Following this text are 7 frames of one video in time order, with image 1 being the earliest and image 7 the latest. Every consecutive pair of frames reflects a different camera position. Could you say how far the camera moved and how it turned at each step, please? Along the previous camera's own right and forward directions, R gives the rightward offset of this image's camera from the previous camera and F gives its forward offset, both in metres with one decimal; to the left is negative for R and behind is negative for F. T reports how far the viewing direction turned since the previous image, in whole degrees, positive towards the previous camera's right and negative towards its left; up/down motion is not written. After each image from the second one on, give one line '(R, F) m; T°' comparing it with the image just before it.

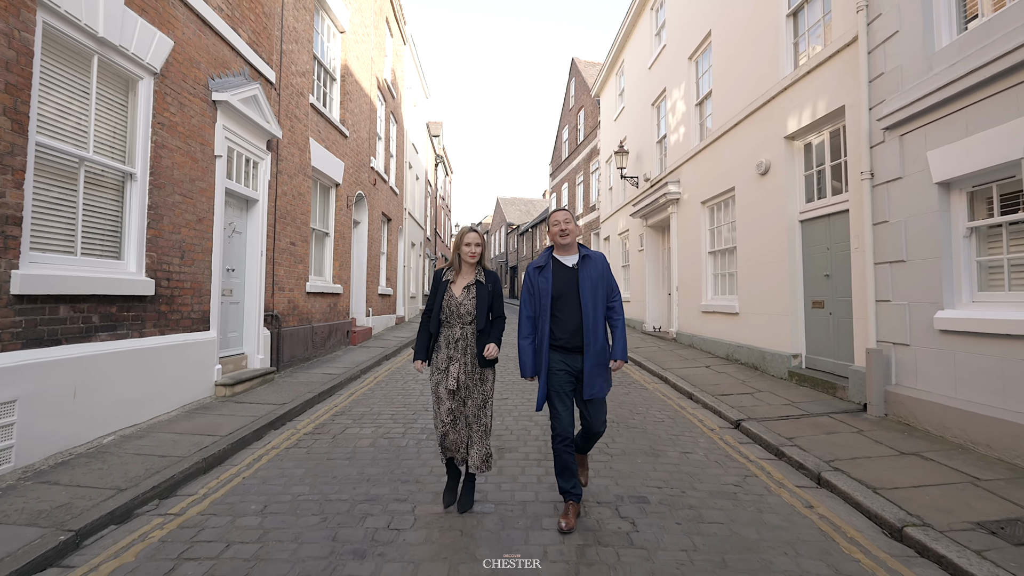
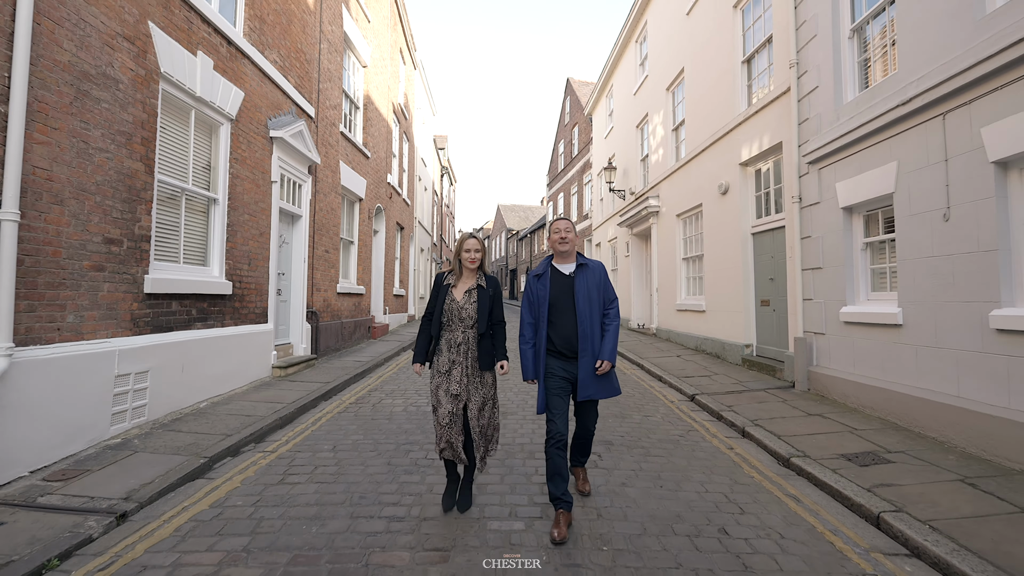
(0.0, -1.2) m; 0°
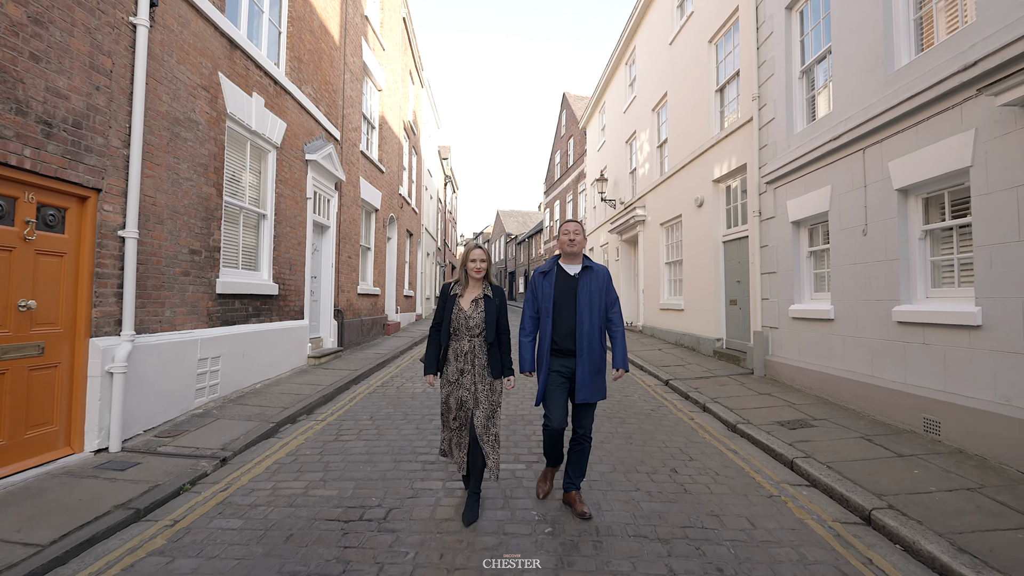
(0.0, -1.0) m; 0°
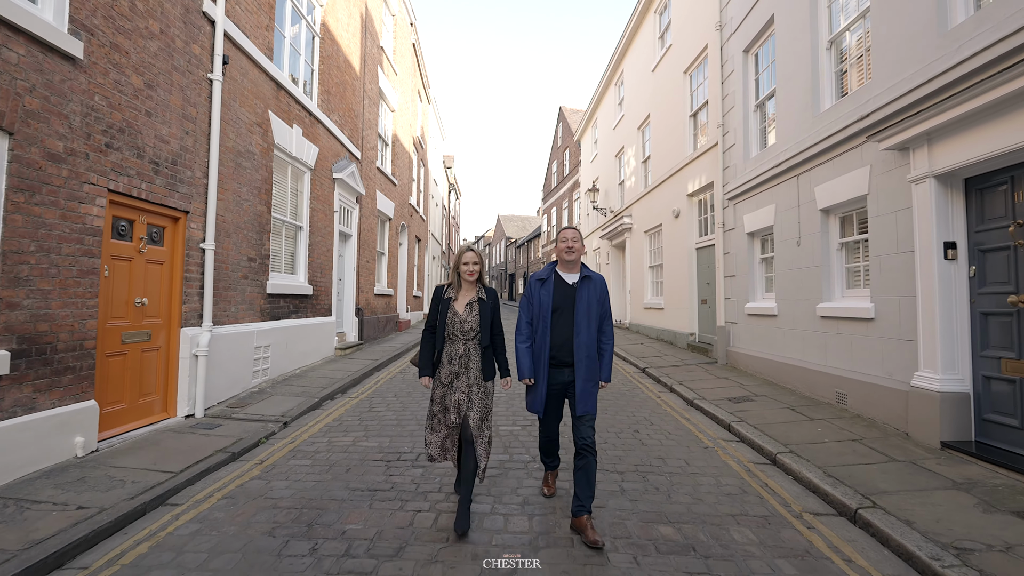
(0.0, -1.1) m; 0°
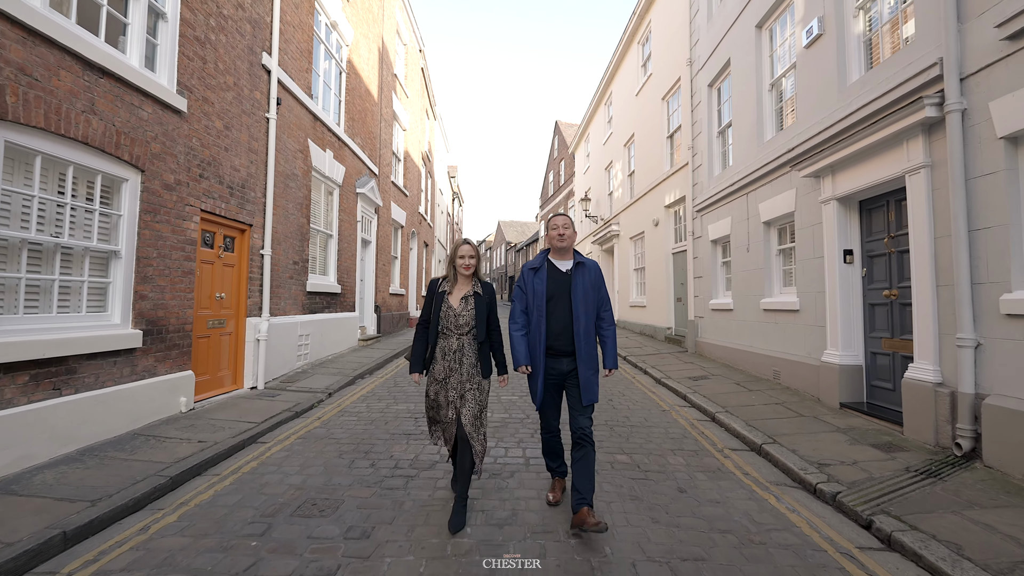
(0.0, -1.3) m; 0°
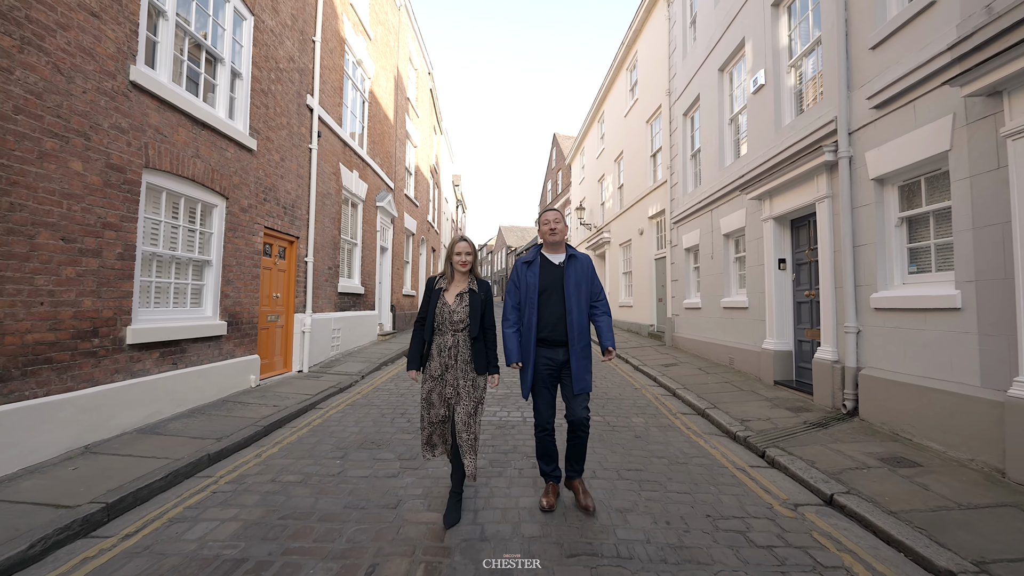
(0.0, -1.4) m; 0°
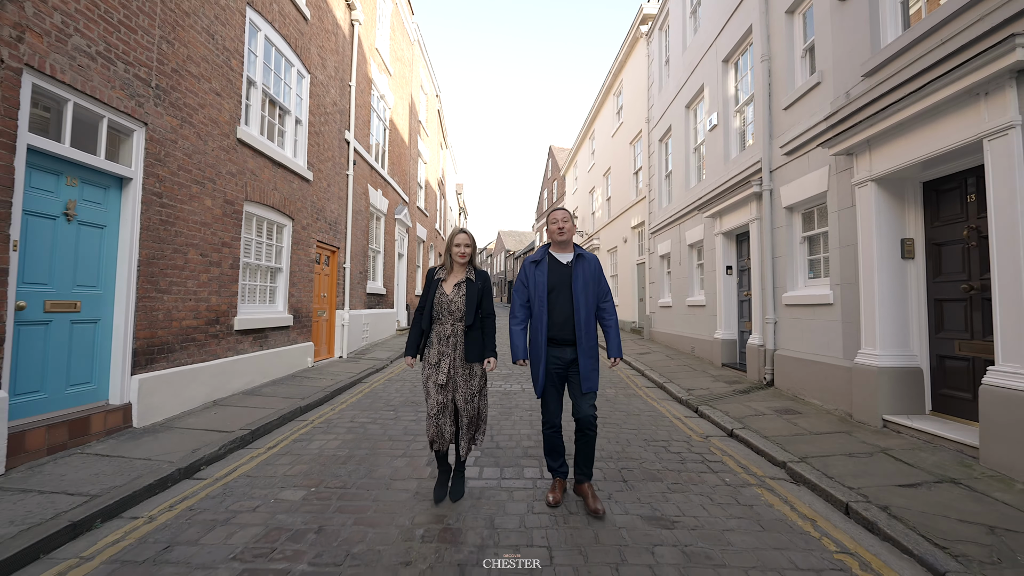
(-0.1, -1.8) m; 0°
